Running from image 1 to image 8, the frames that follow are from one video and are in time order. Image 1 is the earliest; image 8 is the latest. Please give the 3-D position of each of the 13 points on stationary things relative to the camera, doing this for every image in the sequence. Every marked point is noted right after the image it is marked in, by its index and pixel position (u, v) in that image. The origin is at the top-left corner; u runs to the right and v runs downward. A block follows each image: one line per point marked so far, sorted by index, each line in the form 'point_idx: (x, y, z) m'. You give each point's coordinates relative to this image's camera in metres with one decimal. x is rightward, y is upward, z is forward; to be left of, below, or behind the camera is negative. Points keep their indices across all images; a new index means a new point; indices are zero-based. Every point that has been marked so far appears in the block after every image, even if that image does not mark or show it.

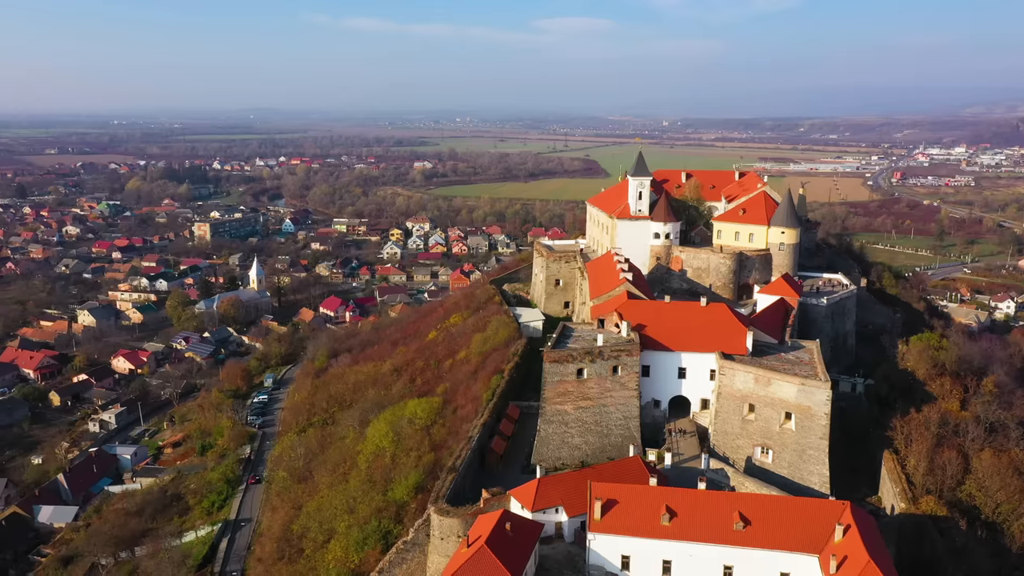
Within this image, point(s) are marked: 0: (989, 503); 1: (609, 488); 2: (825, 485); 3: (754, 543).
0: (+10.5, -4.7, +17.8) m
1: (+1.8, -3.8, +15.5) m
2: (+7.5, -4.7, +19.4) m
3: (+4.3, -4.5, +14.4) m
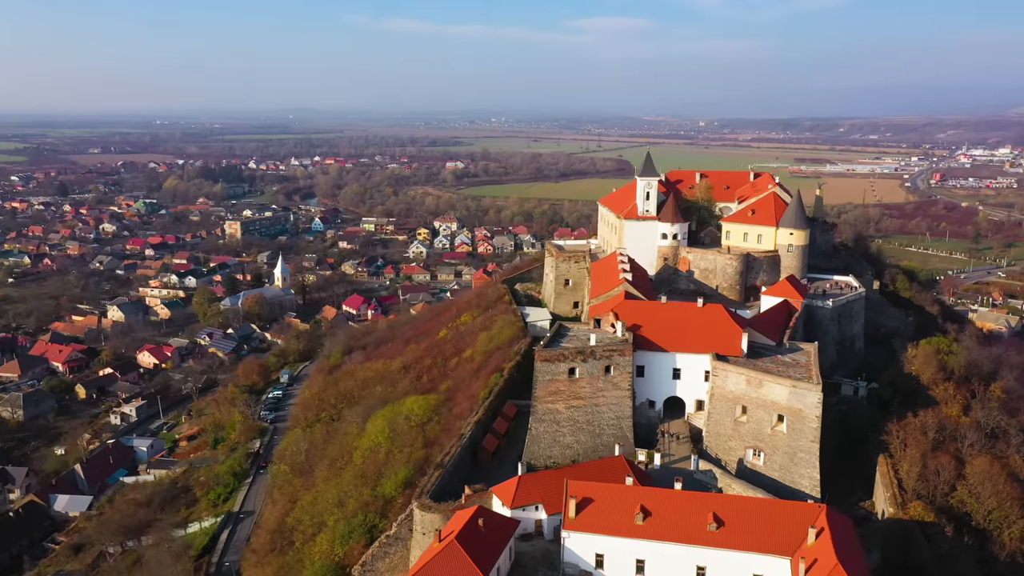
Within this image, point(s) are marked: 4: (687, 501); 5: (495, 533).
0: (+10.2, -4.8, +17.5) m
1: (+1.4, -3.8, +15.5) m
2: (+7.2, -4.7, +19.2) m
3: (+3.8, -4.6, +14.4) m
4: (+3.2, -4.0, +15.0) m
5: (-0.3, -4.4, +14.6) m
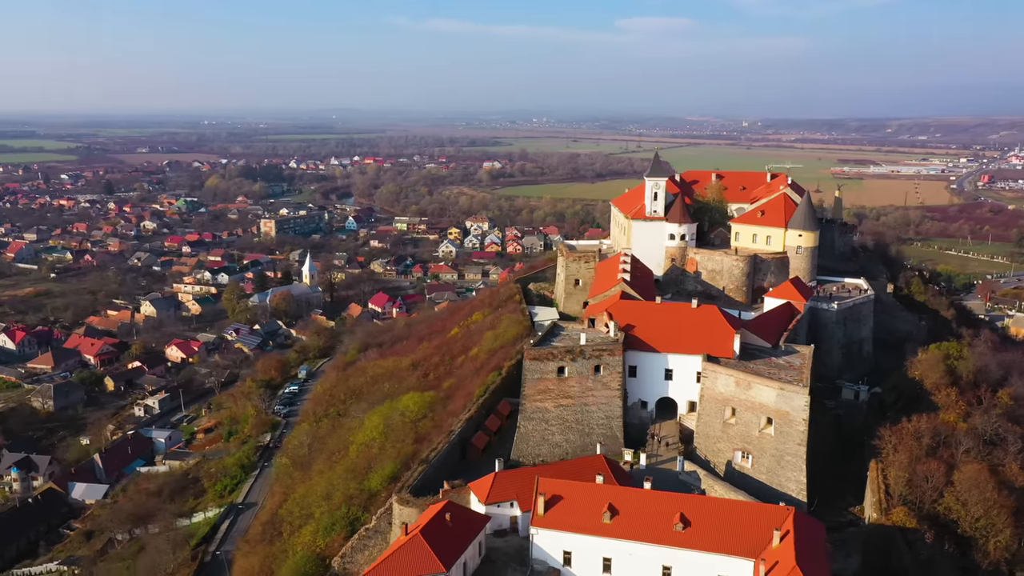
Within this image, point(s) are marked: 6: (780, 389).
0: (+9.7, -4.9, +17.2) m
1: (+0.8, -3.8, +15.6) m
2: (+6.9, -4.8, +19.0) m
3: (+3.1, -4.6, +14.3) m
4: (+2.7, -3.9, +15.0) m
5: (-0.9, -4.4, +14.7) m
6: (+6.4, -2.4, +19.2) m
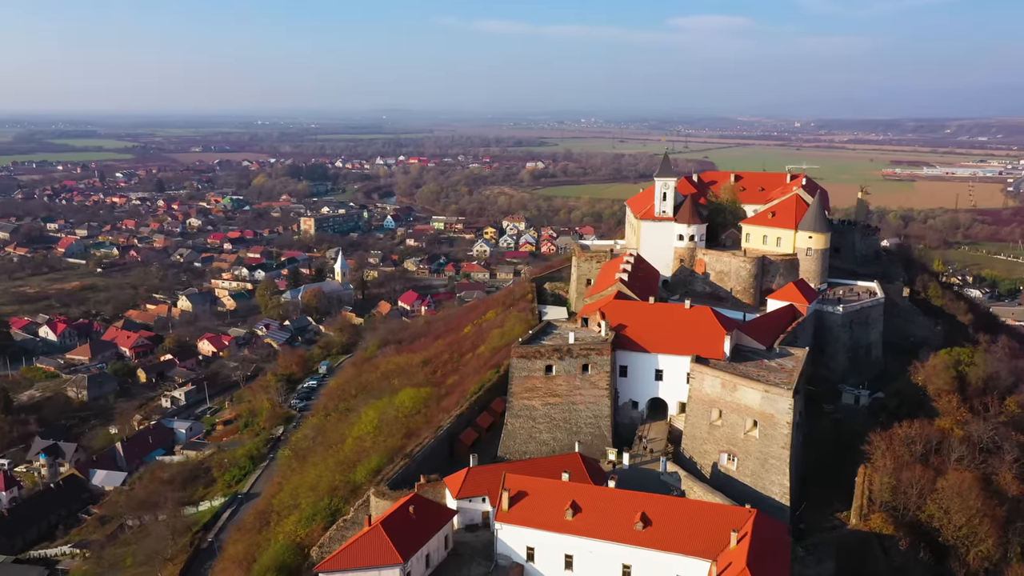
0: (+9.1, -4.9, +16.8) m
1: (+0.2, -3.8, +15.7) m
2: (+6.4, -4.8, +18.8) m
3: (+2.4, -4.5, +14.3) m
4: (+2.0, -3.9, +15.0) m
5: (-1.6, -4.3, +15.0) m
6: (+6.0, -2.4, +19.0) m
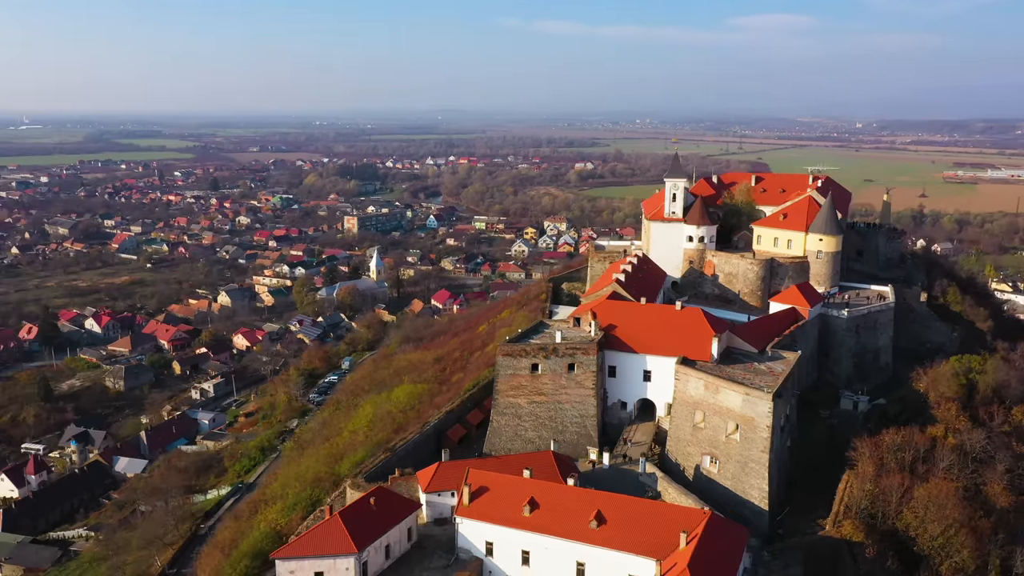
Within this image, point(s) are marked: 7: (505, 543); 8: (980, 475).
0: (+8.4, -5.0, +16.4) m
1: (-0.5, -3.7, +15.9) m
2: (+5.8, -4.9, +18.6) m
3: (+1.6, -4.5, +14.4) m
4: (+1.2, -3.9, +15.1) m
5: (-2.4, -4.2, +15.3) m
6: (+5.5, -2.5, +18.9) m
7: (-0.1, -4.8, +15.2) m
8: (+10.8, -4.3, +18.6) m
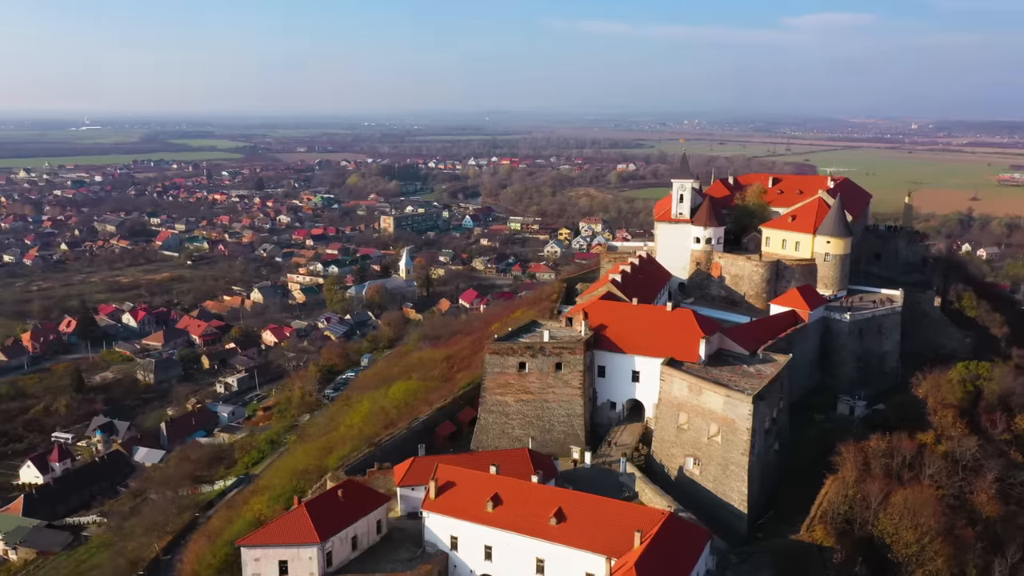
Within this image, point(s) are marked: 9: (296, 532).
0: (+7.8, -5.1, +16.1) m
1: (-1.2, -3.7, +16.2) m
2: (+5.3, -4.9, +18.4) m
3: (+0.8, -4.5, +14.5) m
4: (+0.5, -3.9, +15.2) m
5: (-3.1, -4.2, +15.6) m
6: (+5.0, -2.5, +18.7) m
7: (-0.8, -4.8, +15.4) m
8: (+10.3, -4.4, +18.2) m
9: (-3.9, -4.5, +14.8) m
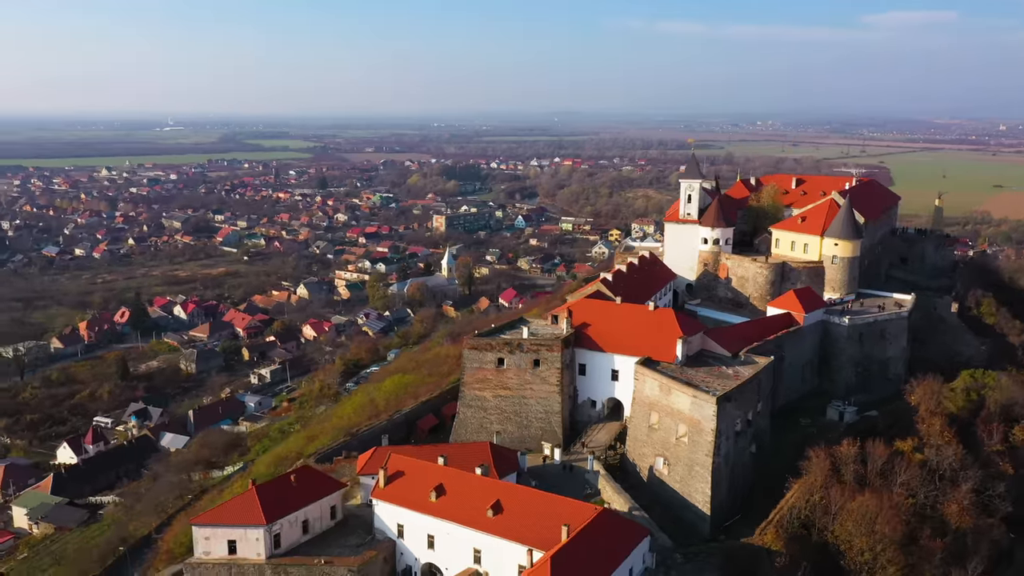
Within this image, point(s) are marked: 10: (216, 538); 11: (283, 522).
0: (+6.7, -5.1, +15.8) m
1: (-2.2, -3.6, +16.5) m
2: (+4.4, -4.9, +18.3) m
3: (-0.3, -4.4, +14.7) m
4: (-0.6, -3.8, +15.4) m
5: (-4.2, -4.0, +16.1) m
6: (+4.2, -2.5, +18.6) m
7: (-1.9, -4.7, +15.8) m
8: (+9.4, -4.5, +17.6) m
9: (-5.1, -4.3, +15.4) m
10: (-5.6, -4.8, +15.4) m
11: (-4.4, -4.5, +15.5) m
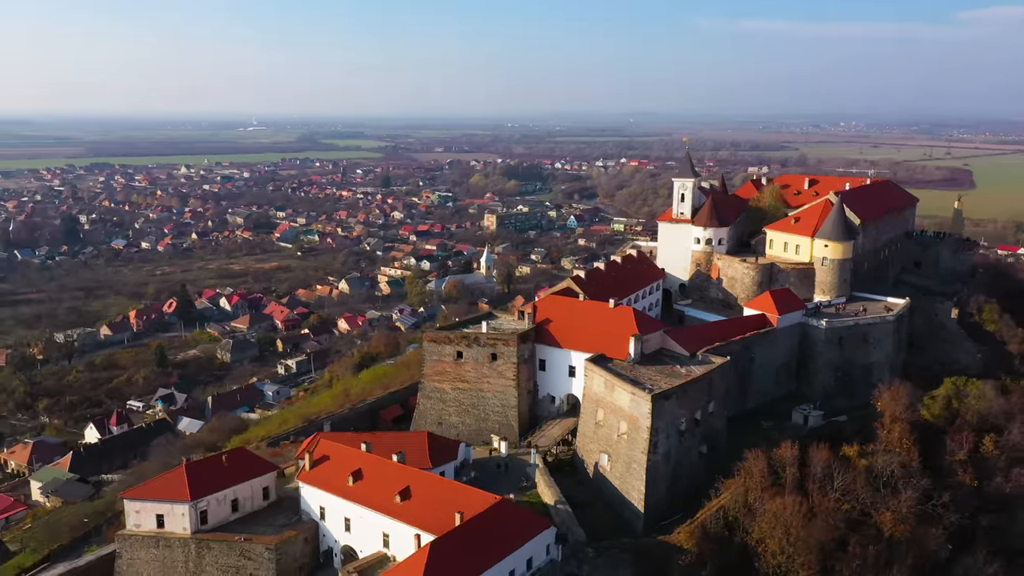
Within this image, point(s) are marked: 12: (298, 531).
0: (+4.9, -5.1, +15.5) m
1: (-3.8, -3.4, +17.1) m
2: (+2.9, -4.8, +18.2) m
3: (-2.1, -4.3, +15.1) m
4: (-2.3, -3.6, +15.8) m
5: (-5.8, -3.8, +16.8) m
6: (+2.8, -2.4, +18.5) m
7: (-3.6, -4.5, +16.3) m
8: (+7.8, -4.5, +17.2) m
9: (-6.8, -4.0, +16.2) m
10: (-7.3, -4.5, +16.2) m
11: (-6.1, -4.3, +16.2) m
12: (-4.3, -4.9, +16.3) m
